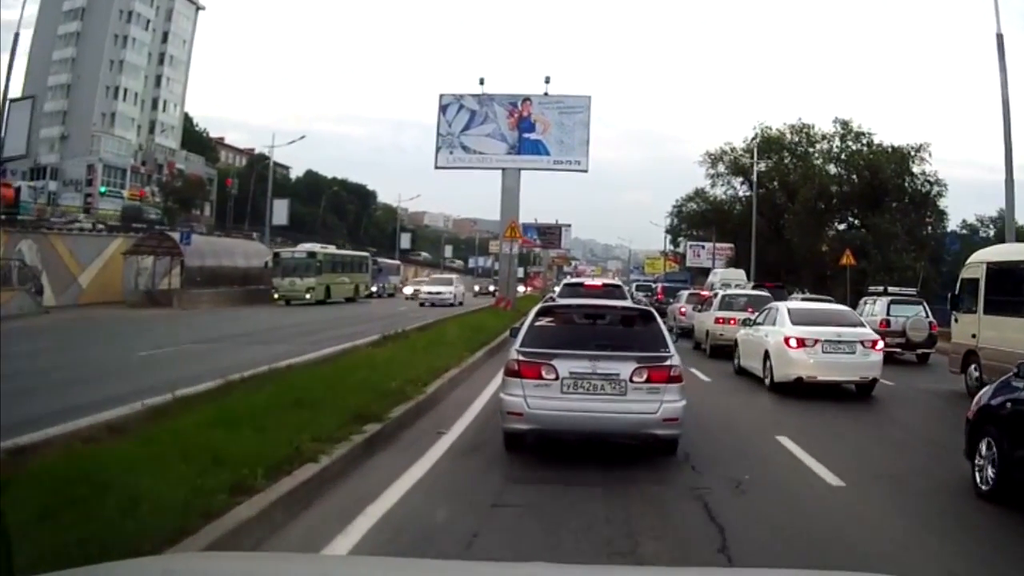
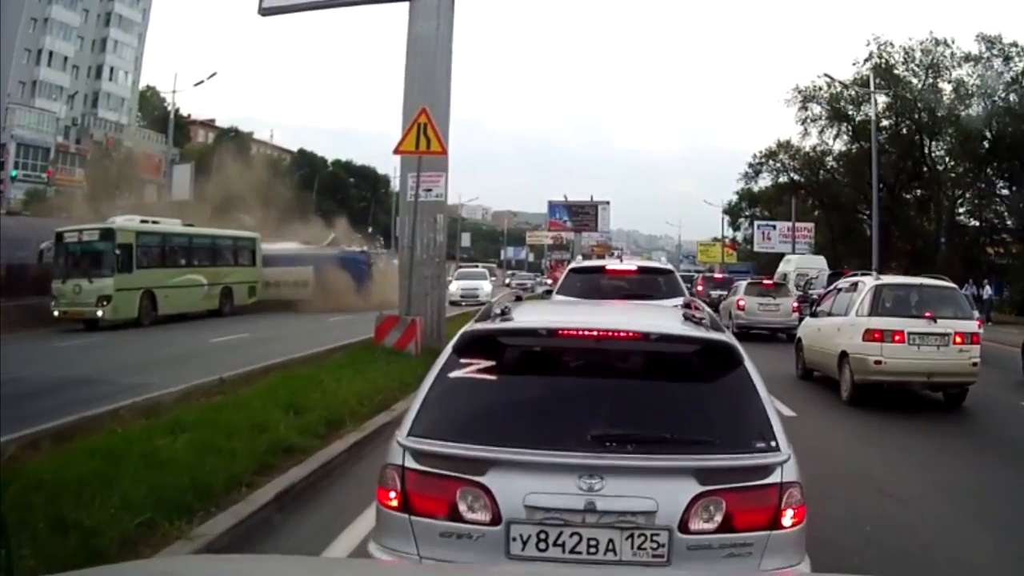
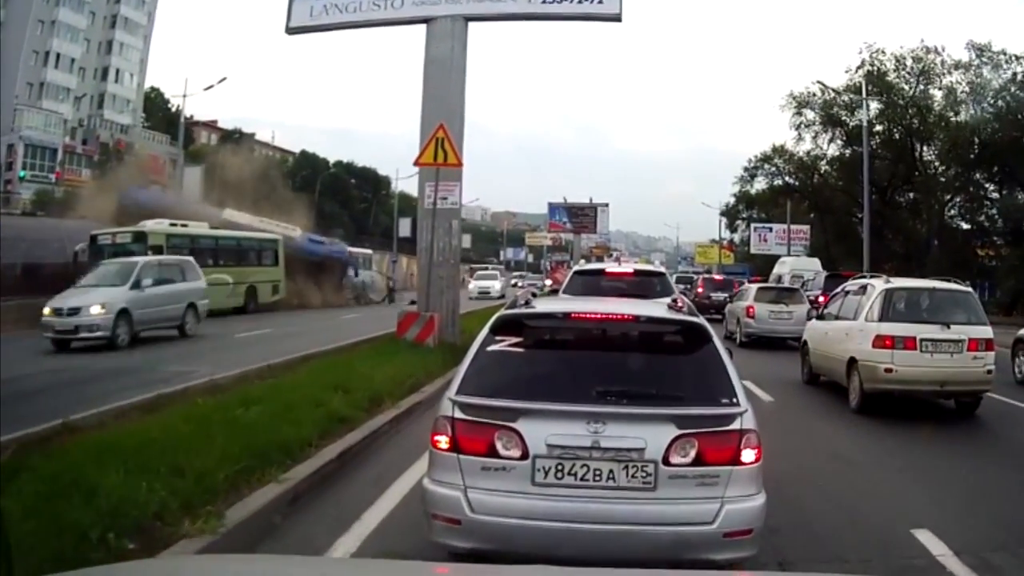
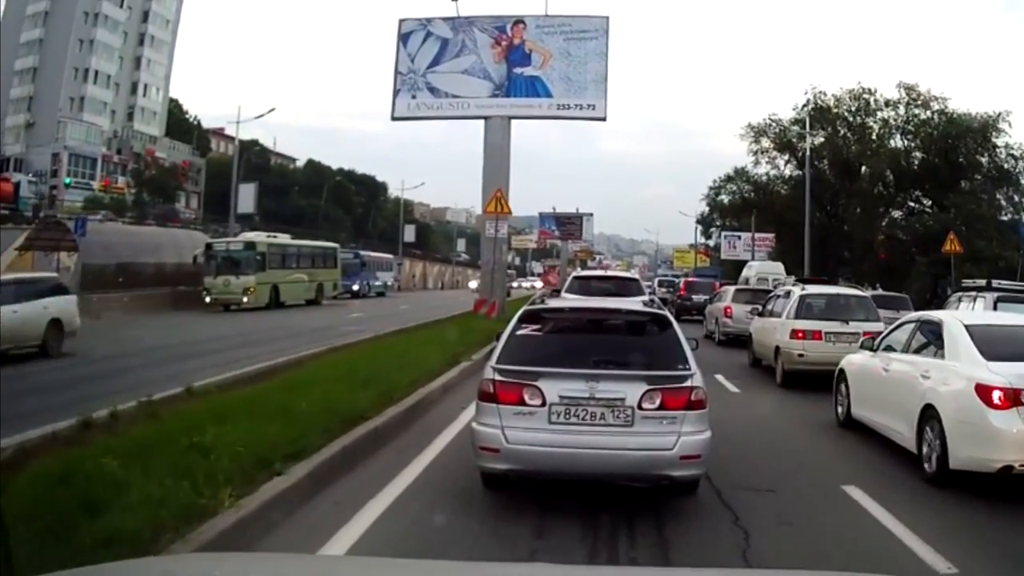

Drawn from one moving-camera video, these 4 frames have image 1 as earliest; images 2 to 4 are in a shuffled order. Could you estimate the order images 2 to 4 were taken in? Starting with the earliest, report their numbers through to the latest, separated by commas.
4, 3, 2
